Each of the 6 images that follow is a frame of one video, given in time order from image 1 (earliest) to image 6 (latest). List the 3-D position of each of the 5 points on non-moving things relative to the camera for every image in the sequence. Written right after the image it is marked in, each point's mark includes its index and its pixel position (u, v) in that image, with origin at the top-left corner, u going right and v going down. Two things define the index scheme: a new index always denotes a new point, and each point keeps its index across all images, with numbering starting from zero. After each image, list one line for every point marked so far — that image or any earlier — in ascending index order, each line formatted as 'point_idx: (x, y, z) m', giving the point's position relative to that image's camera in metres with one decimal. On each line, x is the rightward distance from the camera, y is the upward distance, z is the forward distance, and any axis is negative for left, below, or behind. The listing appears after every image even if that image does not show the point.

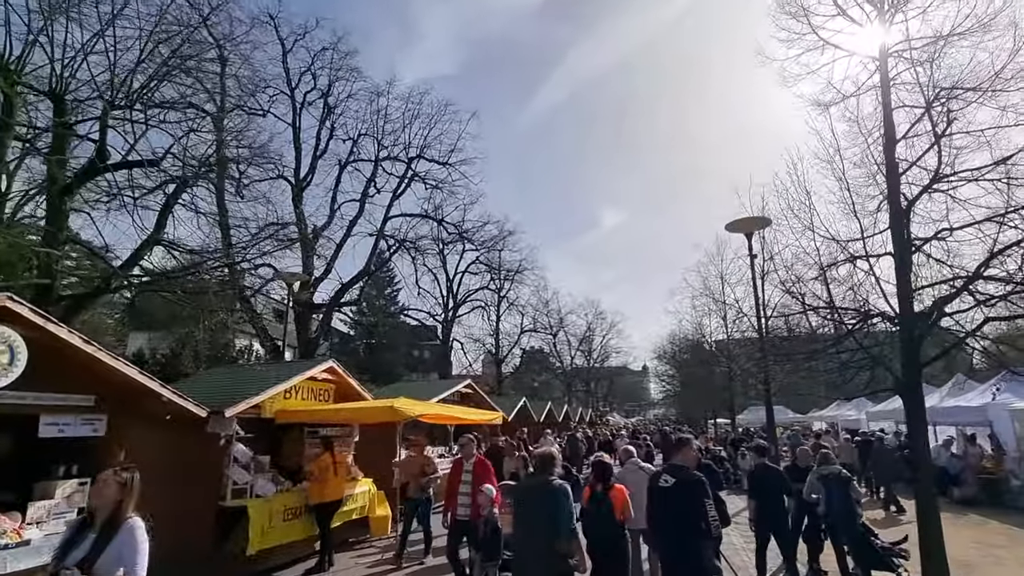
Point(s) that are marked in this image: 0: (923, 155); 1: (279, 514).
0: (+4.9, +1.6, +8.2) m
1: (-2.9, -2.8, +8.5) m
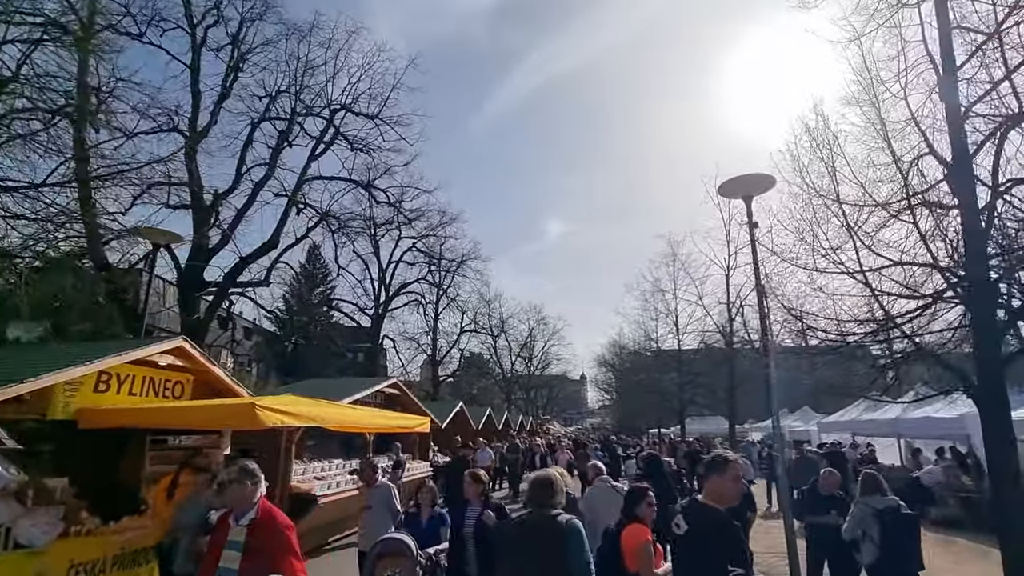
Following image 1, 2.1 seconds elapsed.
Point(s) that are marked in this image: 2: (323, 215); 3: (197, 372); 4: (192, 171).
0: (+4.4, +1.9, +5.7) m
1: (-3.5, -2.2, +5.3) m
2: (-5.0, +2.0, +18.4) m
3: (-3.5, -0.9, +7.7) m
4: (-6.6, +2.4, +14.3) m
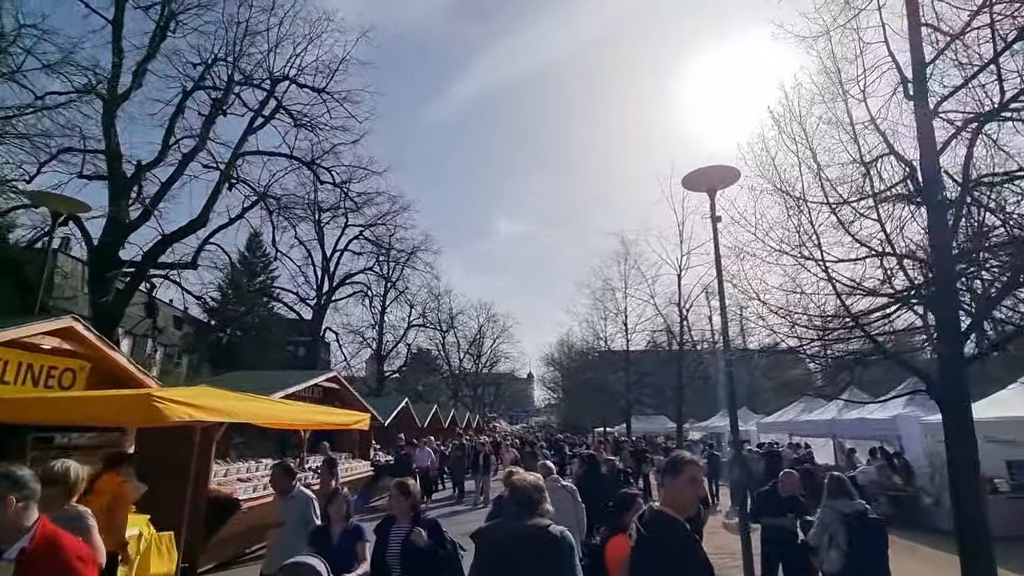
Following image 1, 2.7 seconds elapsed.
0: (+4.1, +2.0, +5.2) m
1: (-3.8, -2.0, +4.2) m
2: (-6.2, +2.4, +17.1) m
3: (-4.0, -0.7, +6.6) m
4: (-7.5, +2.8, +12.9) m
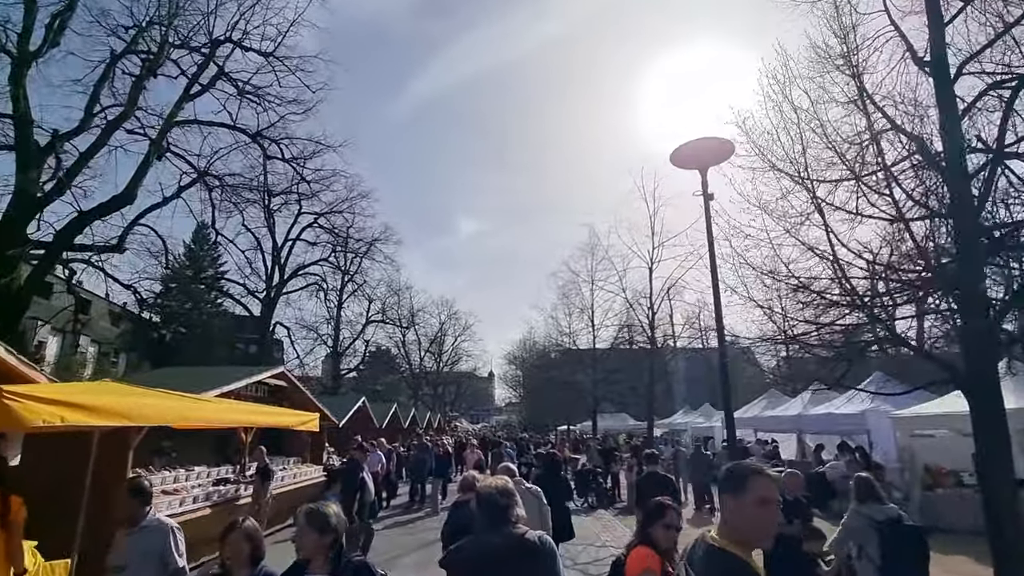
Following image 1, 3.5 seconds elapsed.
0: (+4.0, +2.2, +4.3) m
1: (-3.9, -1.7, +2.8) m
2: (-7.0, +2.6, +15.6) m
3: (-4.2, -0.4, +5.2) m
4: (-8.1, +3.1, +11.3) m
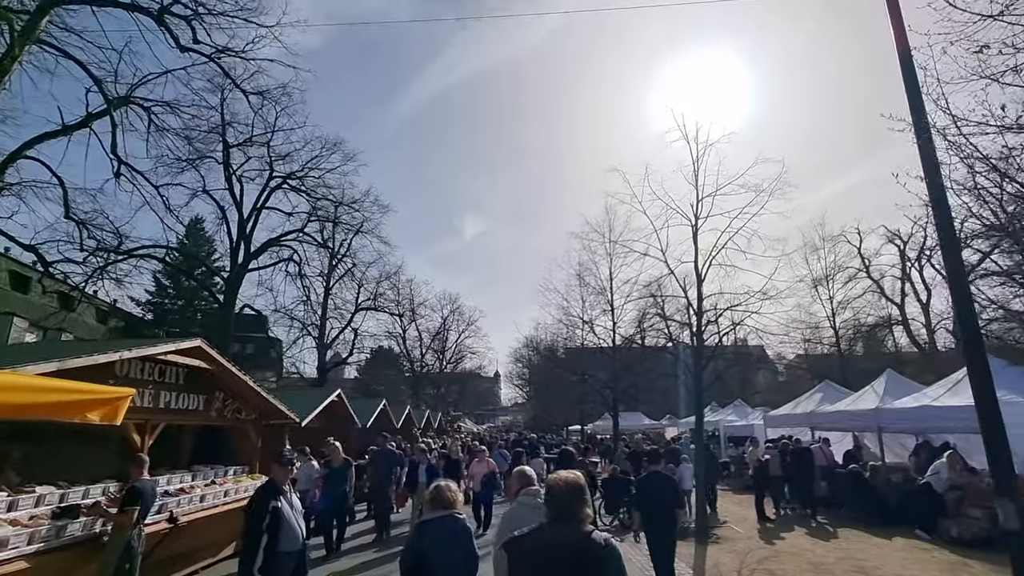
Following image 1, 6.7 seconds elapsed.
0: (+4.1, +3.0, +0.7) m
1: (-3.8, -1.0, -0.7) m
2: (-6.8, +3.3, +12.1) m
3: (-4.1, +0.3, +1.7) m
4: (-7.9, +3.8, +7.8) m
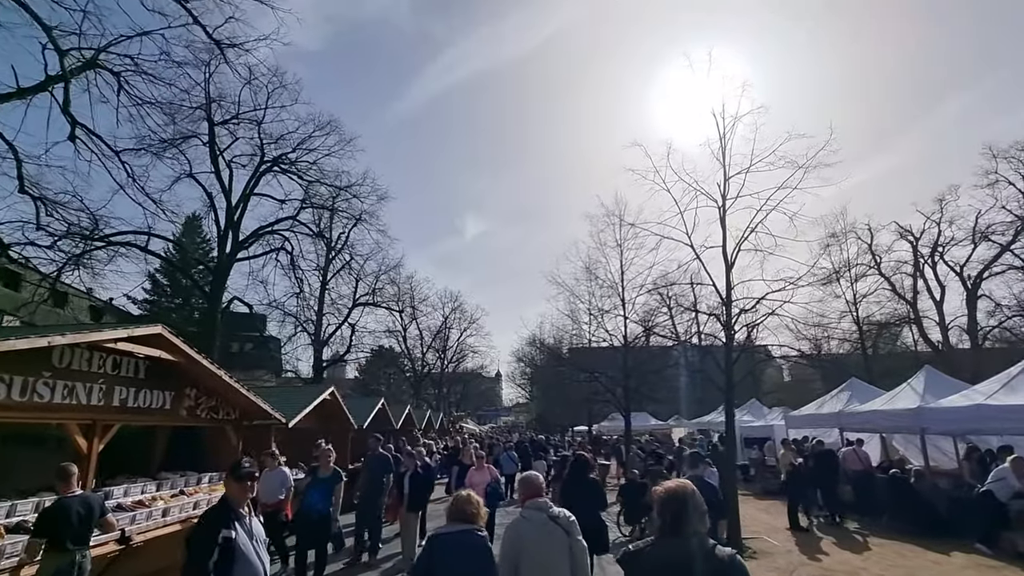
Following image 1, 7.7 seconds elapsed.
0: (+4.3, +3.2, -0.6) m
1: (-3.6, -0.7, -2.0) m
2: (-6.6, +3.6, +10.8) m
3: (-4.0, +0.6, +0.4) m
4: (-7.8, +4.0, +6.6) m
